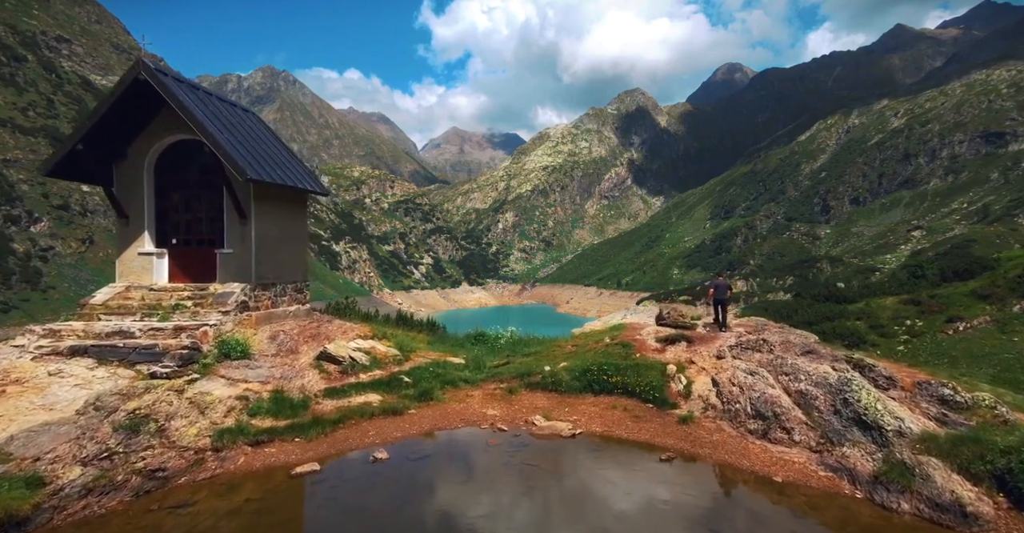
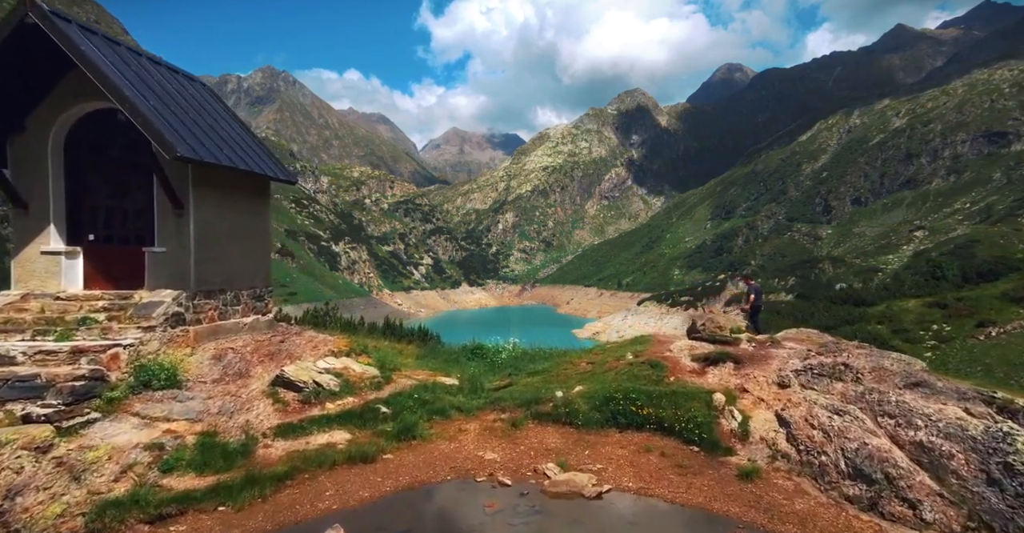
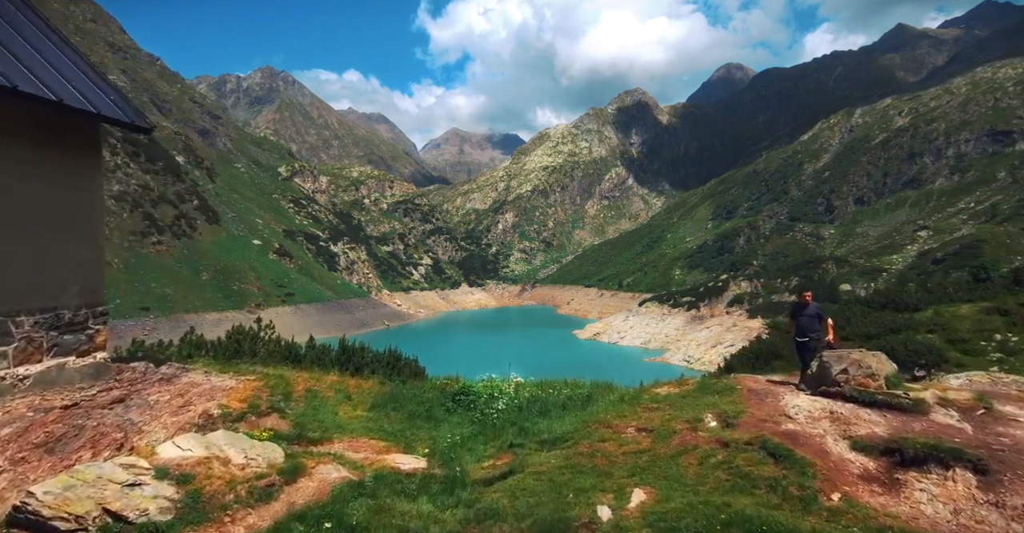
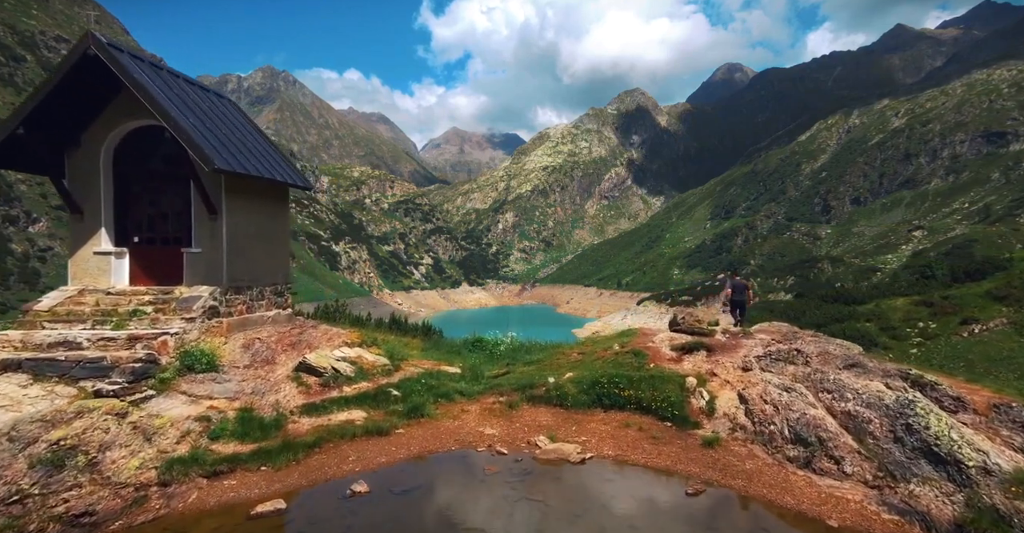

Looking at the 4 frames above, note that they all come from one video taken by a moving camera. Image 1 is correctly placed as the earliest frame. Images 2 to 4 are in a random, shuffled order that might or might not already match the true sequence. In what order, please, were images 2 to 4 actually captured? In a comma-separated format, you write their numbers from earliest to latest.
4, 2, 3
